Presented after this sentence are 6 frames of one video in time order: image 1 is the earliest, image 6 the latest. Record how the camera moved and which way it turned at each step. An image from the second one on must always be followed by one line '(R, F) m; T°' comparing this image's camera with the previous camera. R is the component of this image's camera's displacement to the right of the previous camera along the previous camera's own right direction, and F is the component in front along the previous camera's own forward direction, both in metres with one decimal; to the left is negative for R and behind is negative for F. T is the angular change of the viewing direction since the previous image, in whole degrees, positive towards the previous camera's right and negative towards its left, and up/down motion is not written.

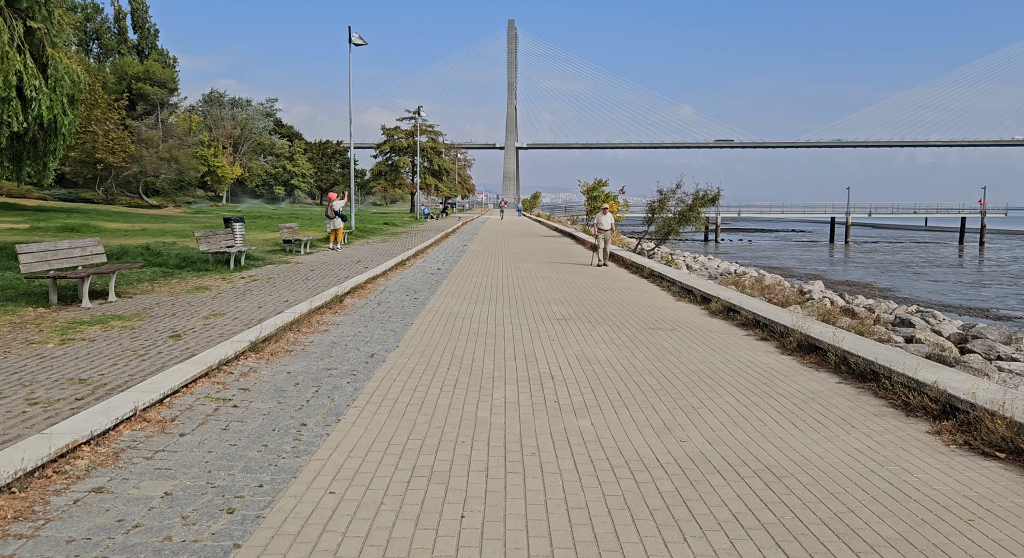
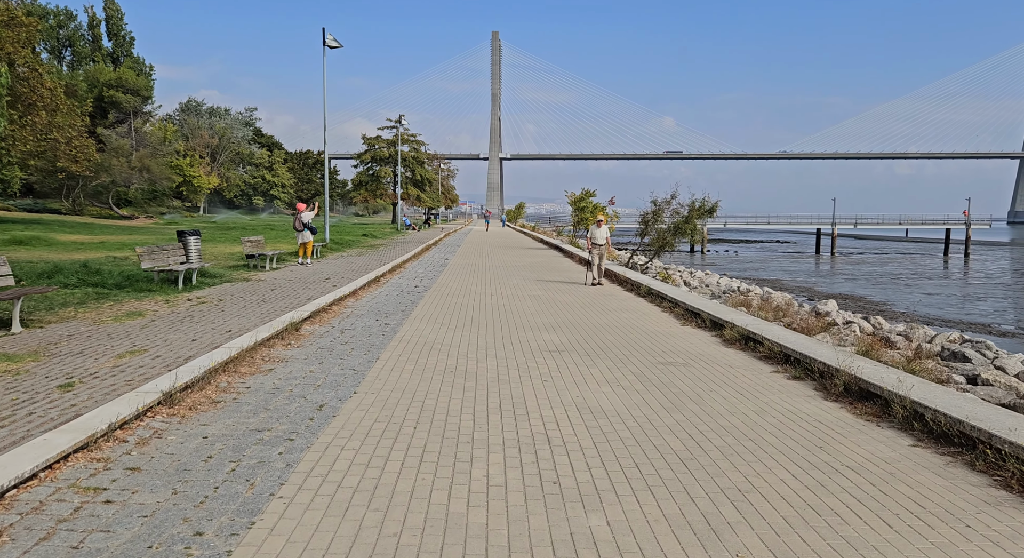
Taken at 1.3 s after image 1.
(0.0, +1.5) m; +1°
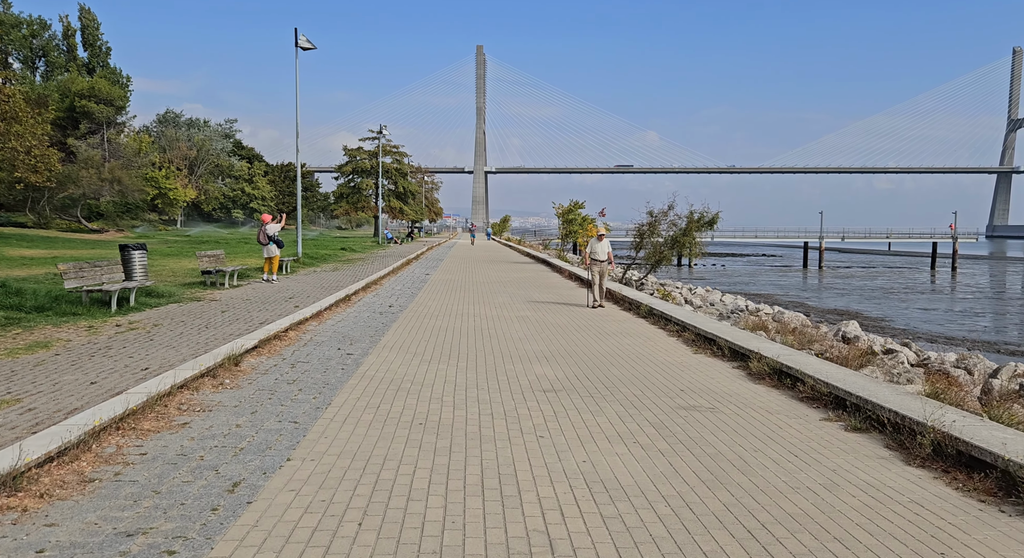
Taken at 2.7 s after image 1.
(0.0, +1.6) m; +1°
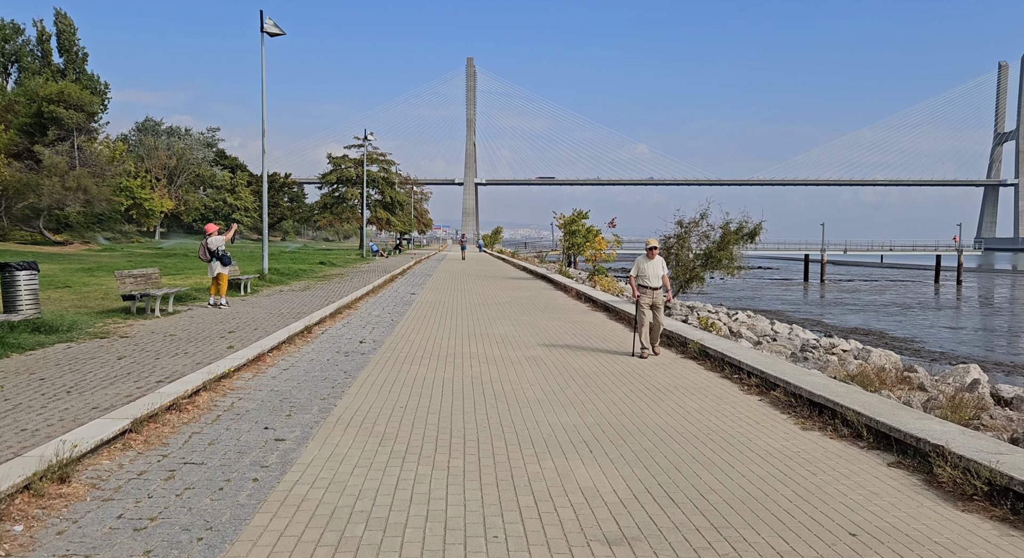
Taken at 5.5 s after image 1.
(-0.3, +3.4) m; +1°
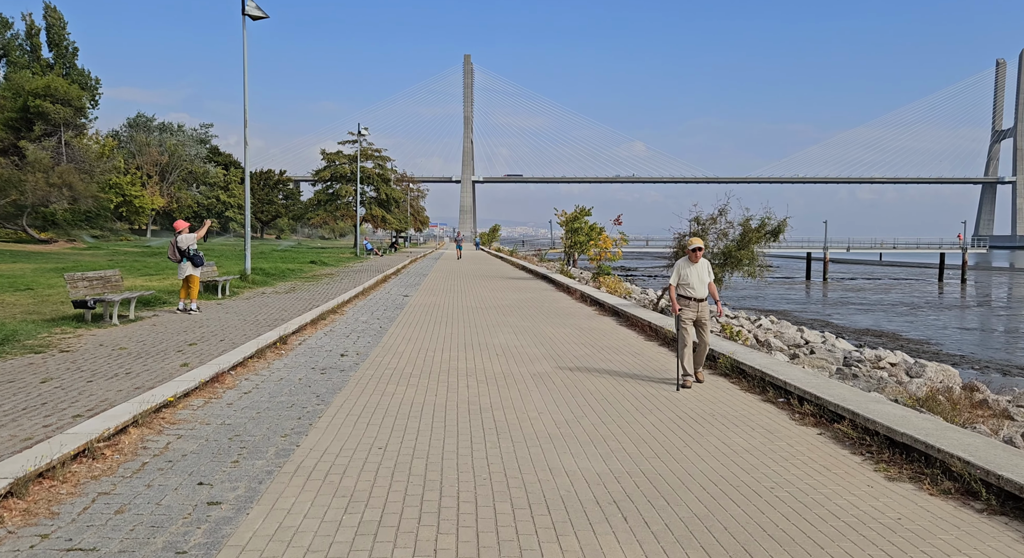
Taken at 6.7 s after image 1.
(-0.1, +1.5) m; 0°
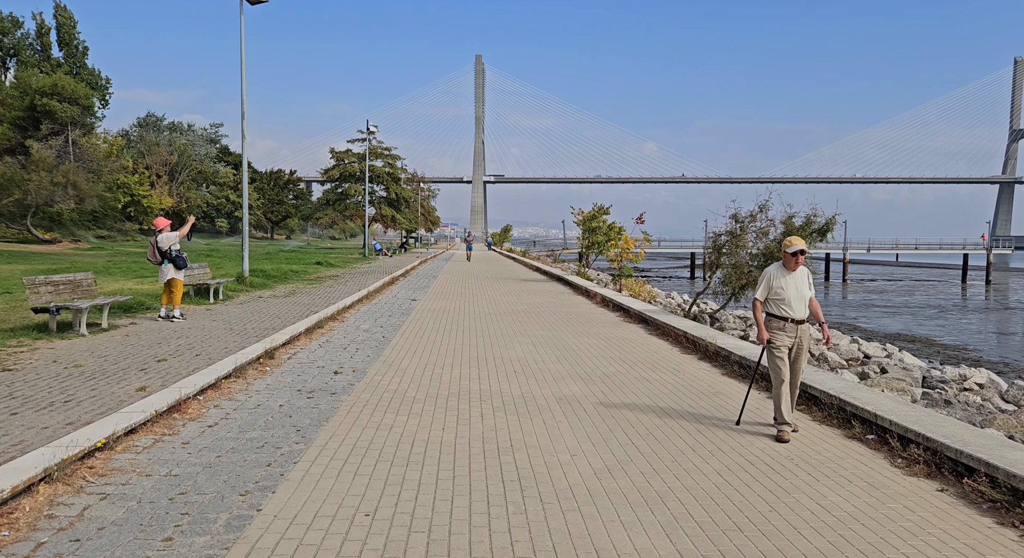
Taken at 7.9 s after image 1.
(-0.1, +1.5) m; -1°
